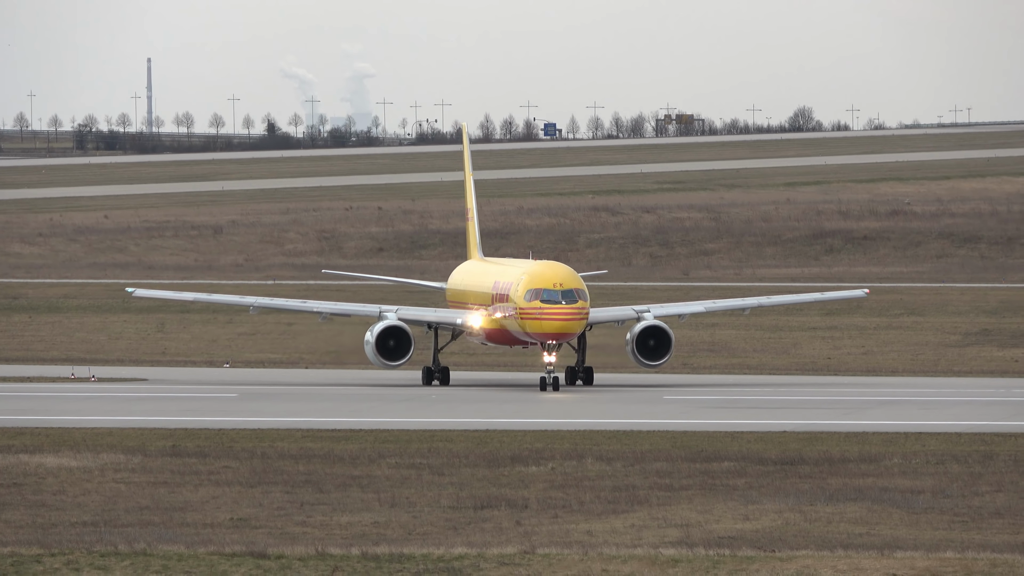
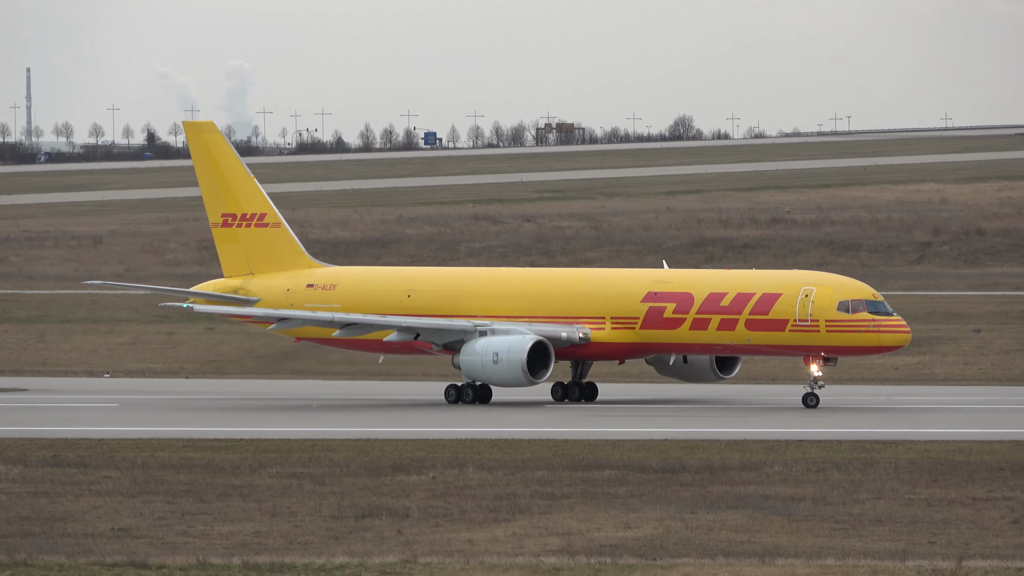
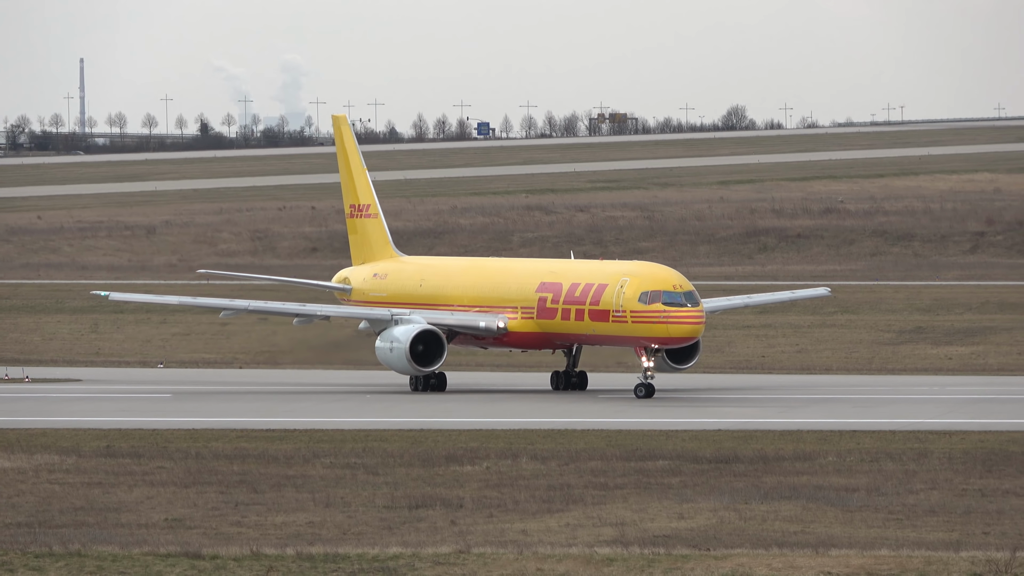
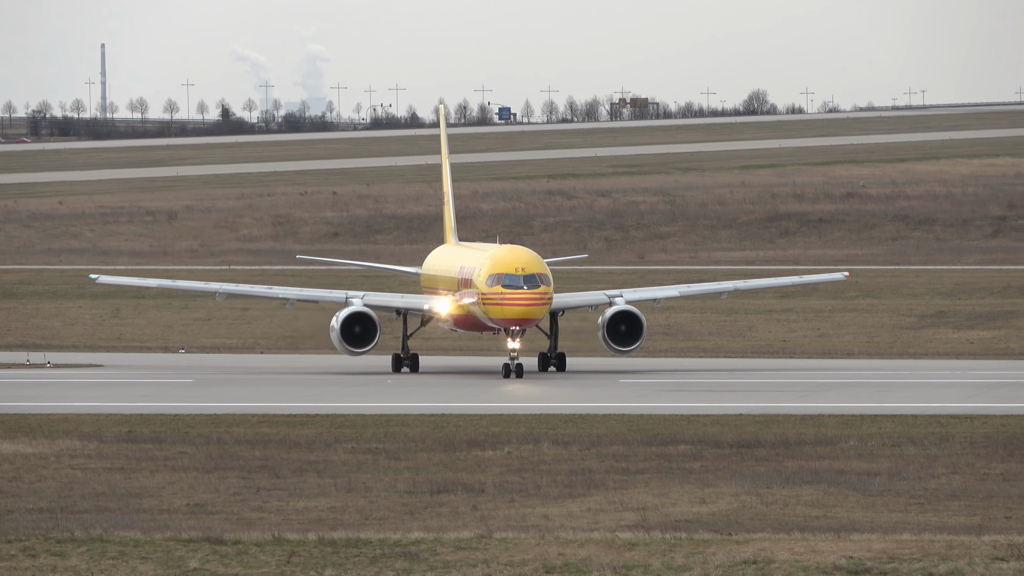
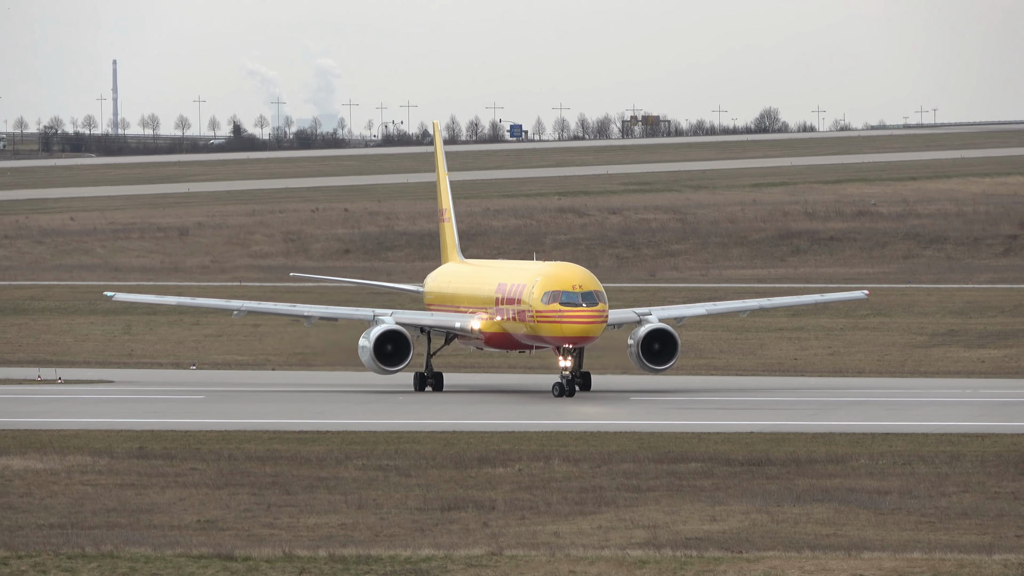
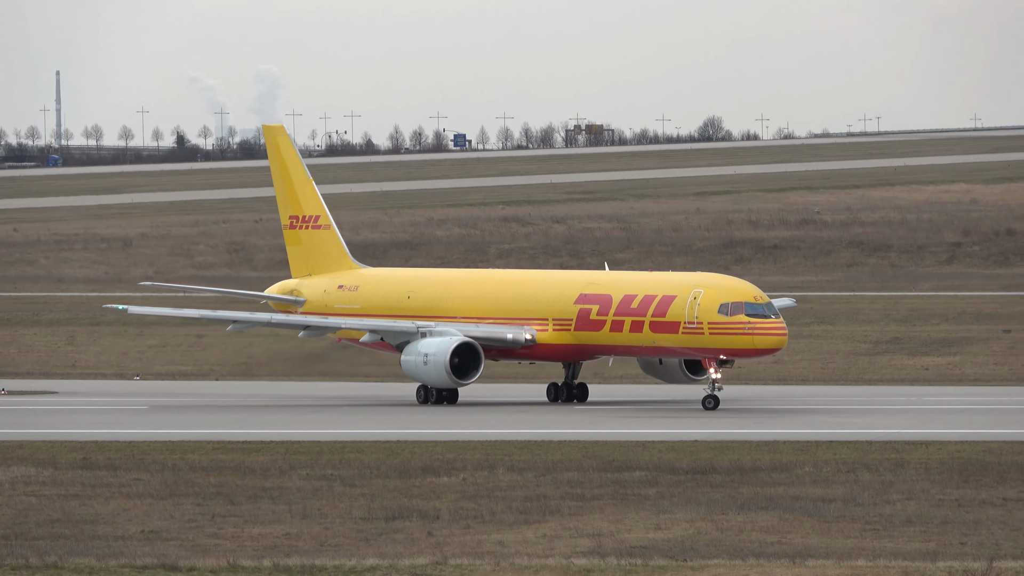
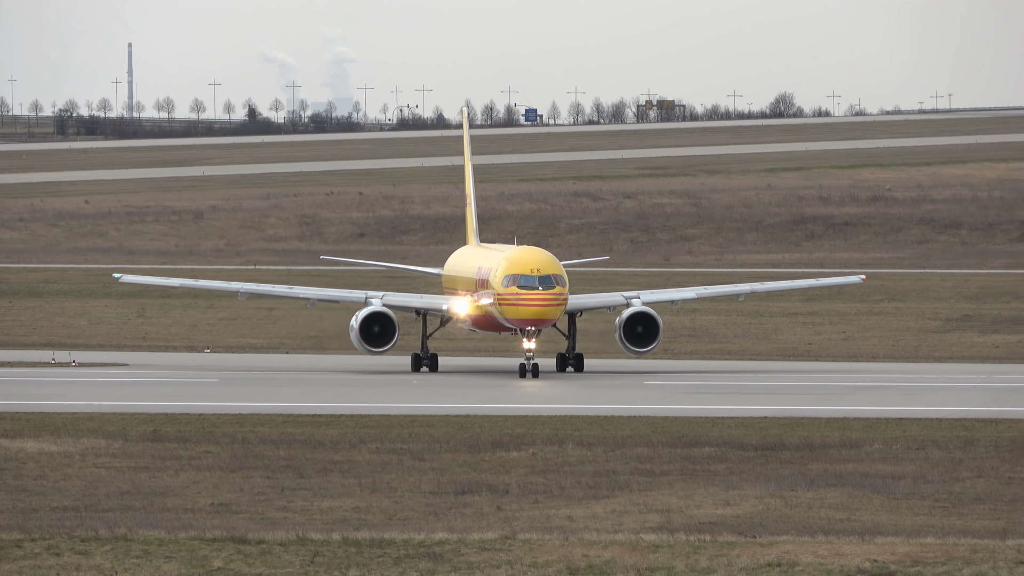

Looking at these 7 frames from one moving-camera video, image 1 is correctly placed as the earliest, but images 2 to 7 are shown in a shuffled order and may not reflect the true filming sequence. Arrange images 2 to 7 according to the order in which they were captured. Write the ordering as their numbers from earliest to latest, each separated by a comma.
7, 4, 5, 3, 6, 2
